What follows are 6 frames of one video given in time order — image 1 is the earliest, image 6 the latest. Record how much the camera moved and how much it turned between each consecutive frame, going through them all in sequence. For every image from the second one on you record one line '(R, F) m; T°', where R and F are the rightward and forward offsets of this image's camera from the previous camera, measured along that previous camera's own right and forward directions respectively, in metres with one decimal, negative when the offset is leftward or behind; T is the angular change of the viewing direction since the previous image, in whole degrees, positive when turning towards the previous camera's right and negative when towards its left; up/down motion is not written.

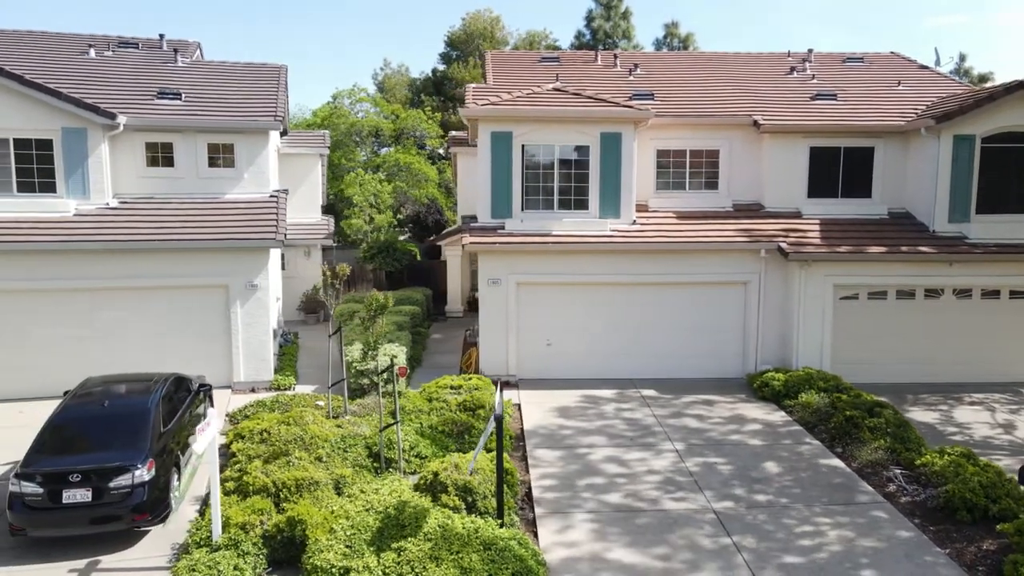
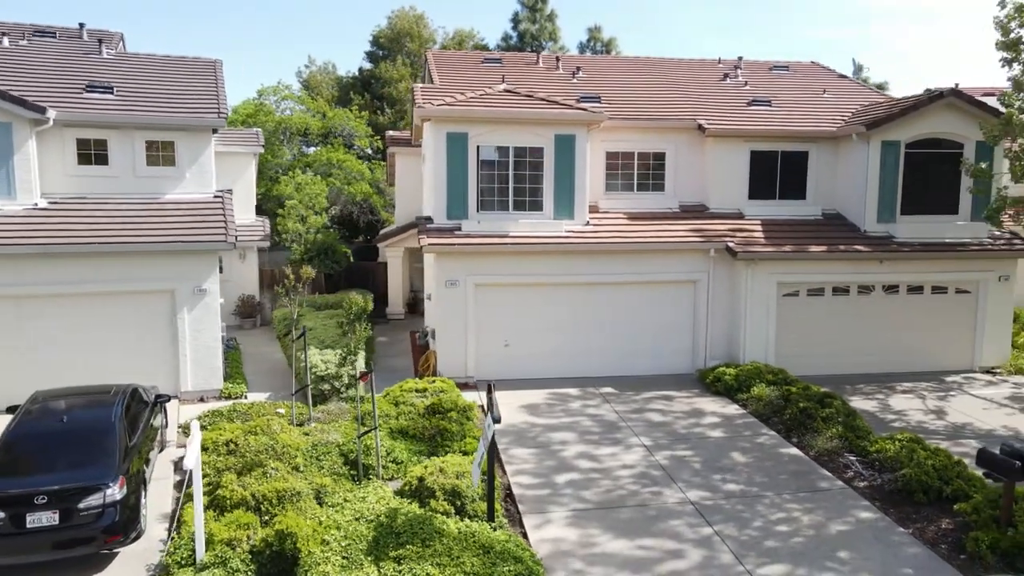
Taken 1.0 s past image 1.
(-0.9, +0.1) m; +7°
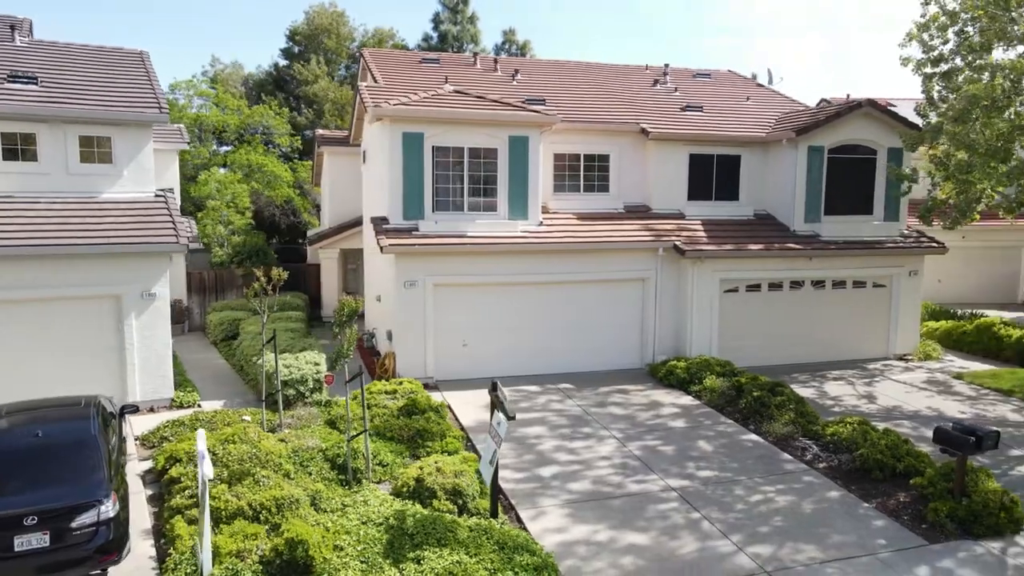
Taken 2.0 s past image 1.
(-1.2, 0.0) m; +8°
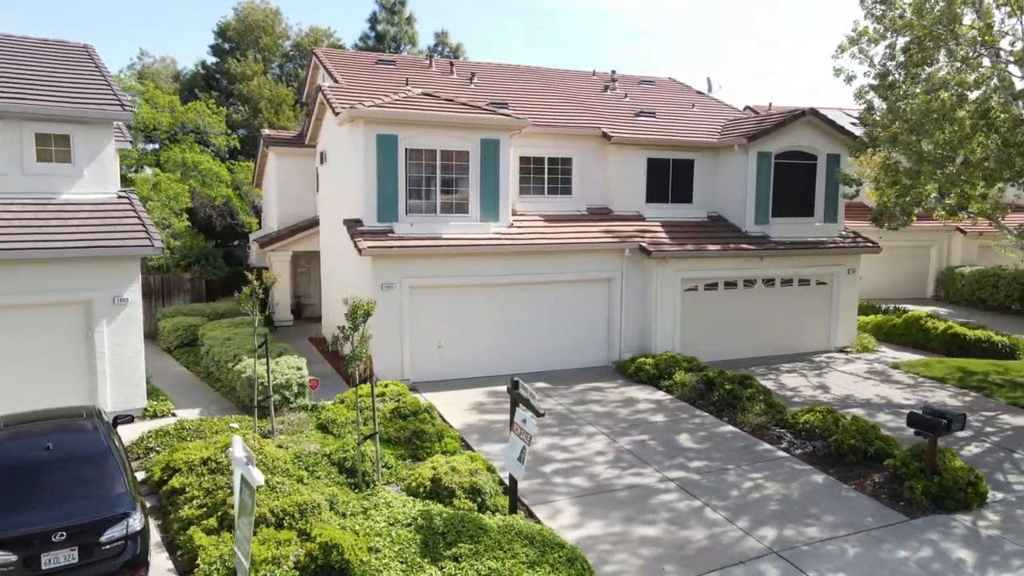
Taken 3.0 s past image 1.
(-1.2, -0.1) m; +7°
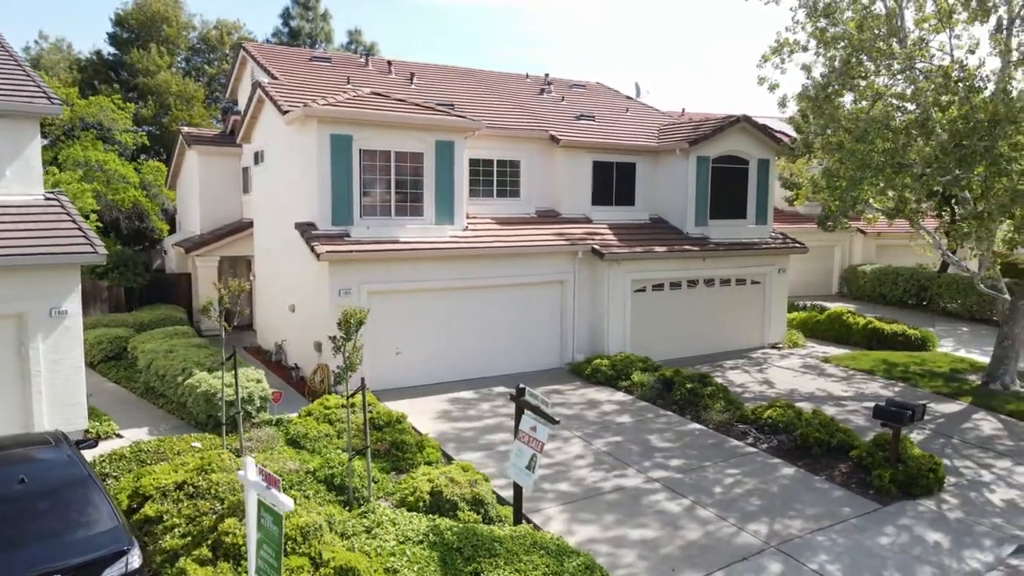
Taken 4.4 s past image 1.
(-1.2, +0.2) m; +8°
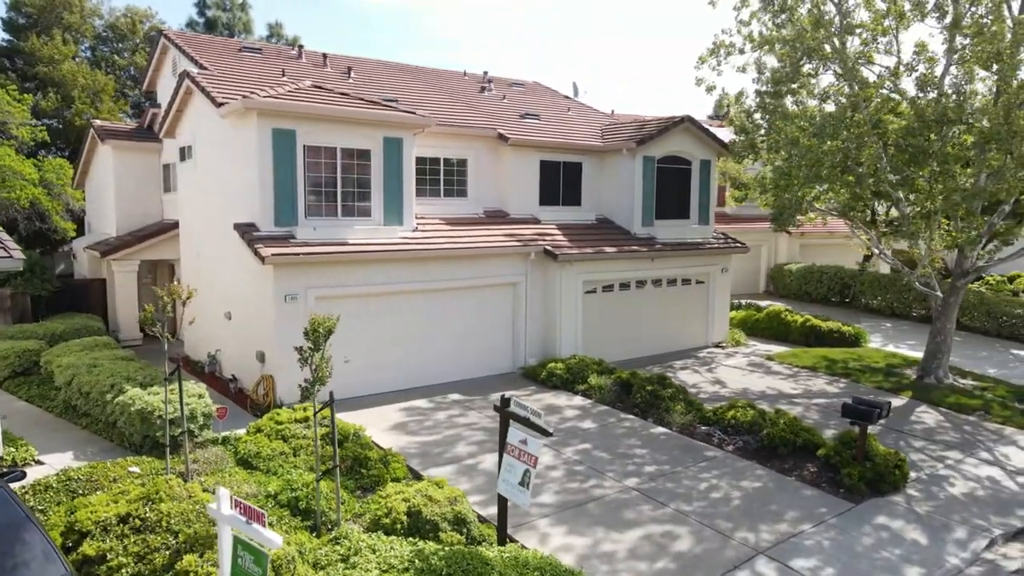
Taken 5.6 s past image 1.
(-0.7, +0.5) m; +6°
